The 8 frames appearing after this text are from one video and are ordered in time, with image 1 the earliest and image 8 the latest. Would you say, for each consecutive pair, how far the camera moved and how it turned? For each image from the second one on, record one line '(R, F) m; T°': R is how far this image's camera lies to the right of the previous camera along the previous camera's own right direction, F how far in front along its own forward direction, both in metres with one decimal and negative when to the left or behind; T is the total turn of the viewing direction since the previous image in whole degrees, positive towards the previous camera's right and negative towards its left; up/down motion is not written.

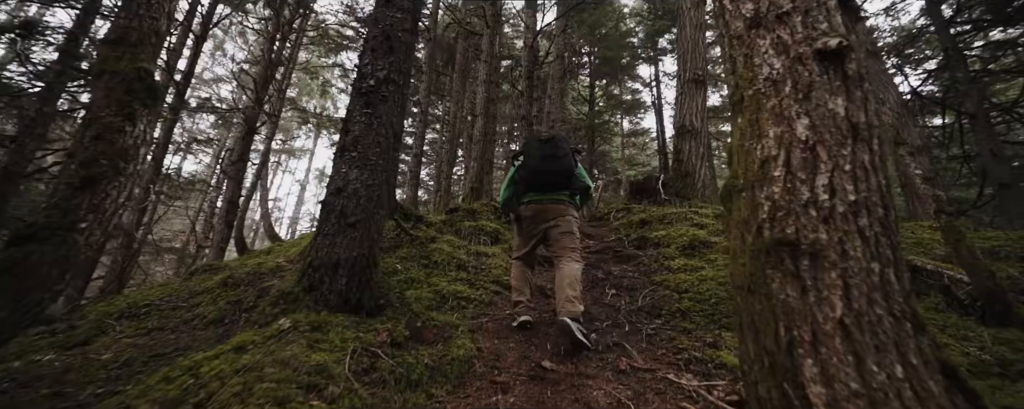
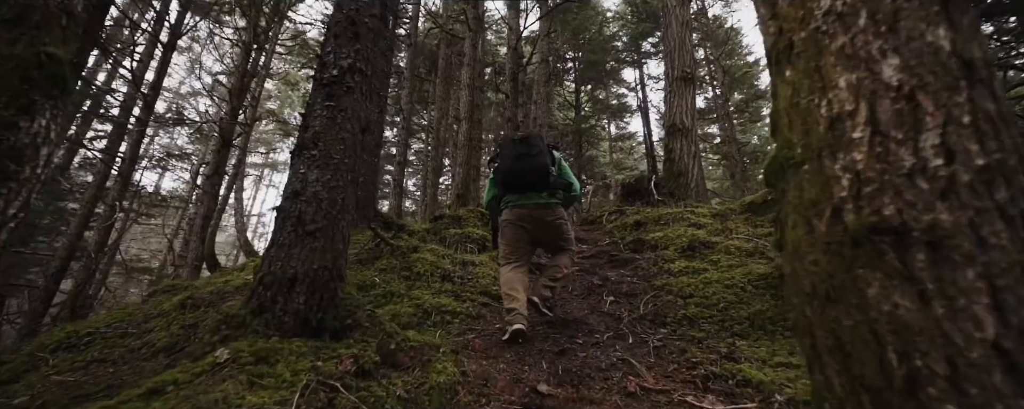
(0.0, +0.3) m; +1°
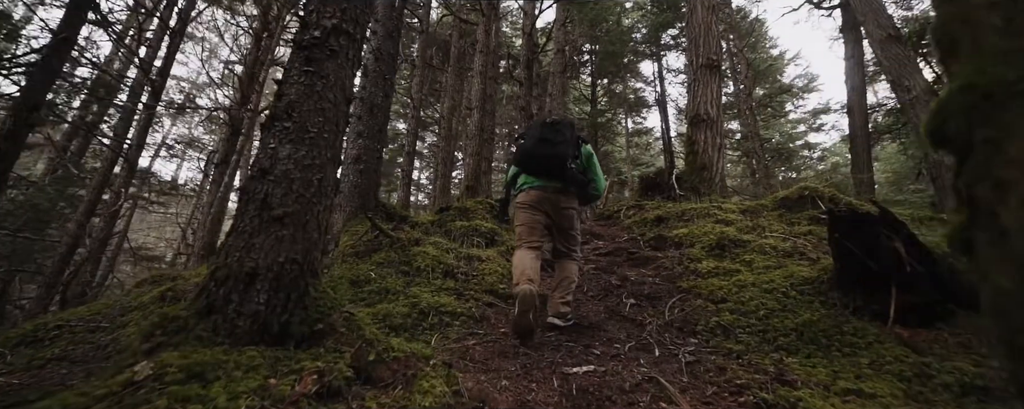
(0.0, +0.4) m; -2°
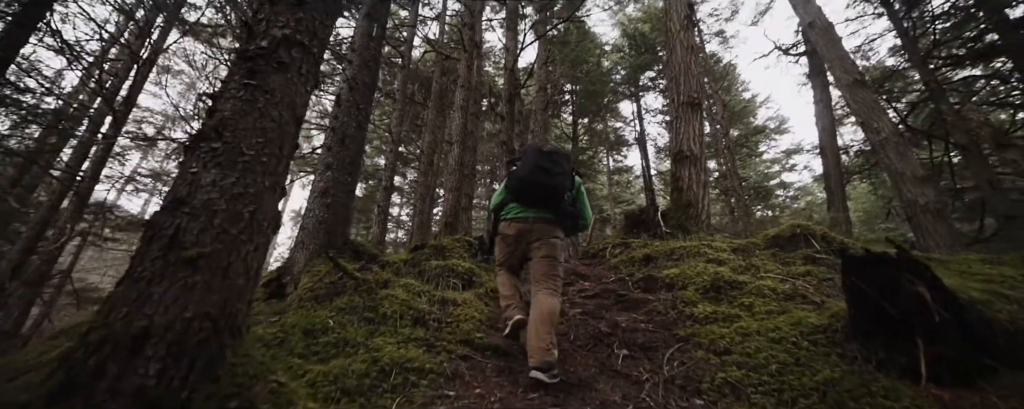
(0.0, +0.3) m; +2°
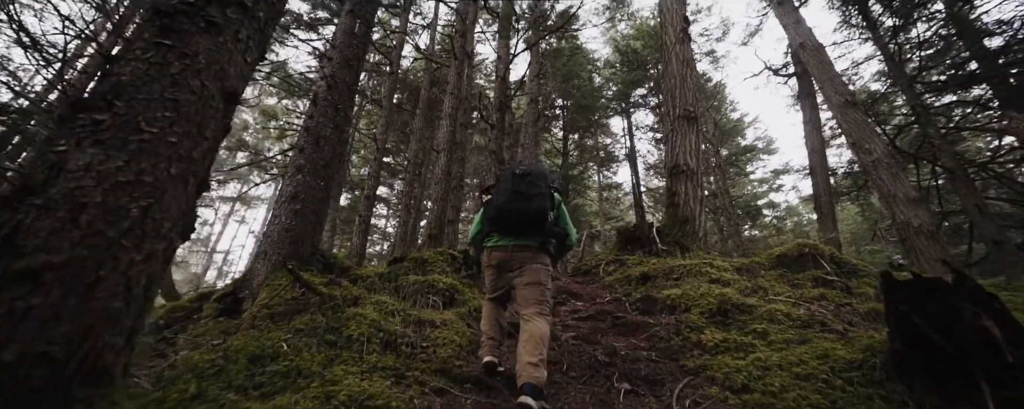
(0.0, +0.4) m; +1°
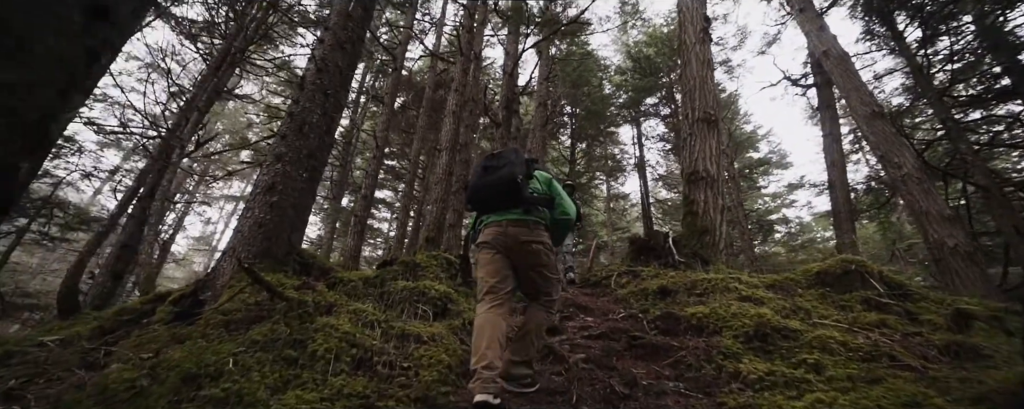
(0.0, +0.5) m; -1°
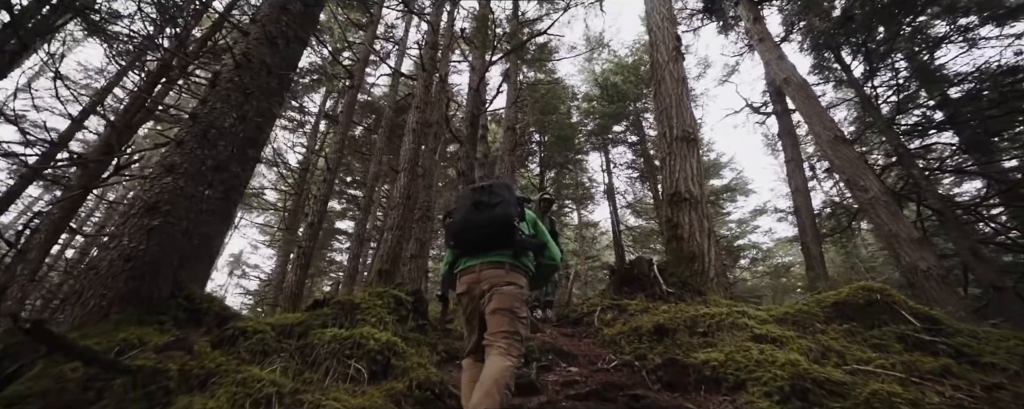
(0.0, +0.8) m; +4°
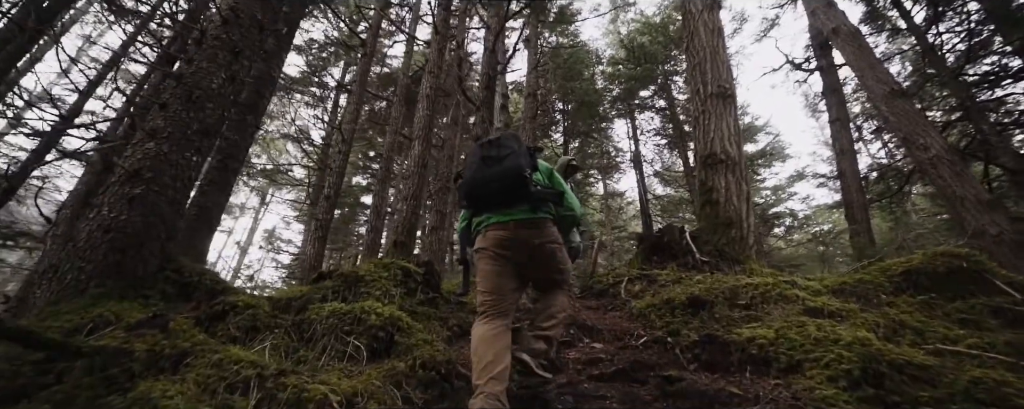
(+0.1, +0.4) m; -3°
